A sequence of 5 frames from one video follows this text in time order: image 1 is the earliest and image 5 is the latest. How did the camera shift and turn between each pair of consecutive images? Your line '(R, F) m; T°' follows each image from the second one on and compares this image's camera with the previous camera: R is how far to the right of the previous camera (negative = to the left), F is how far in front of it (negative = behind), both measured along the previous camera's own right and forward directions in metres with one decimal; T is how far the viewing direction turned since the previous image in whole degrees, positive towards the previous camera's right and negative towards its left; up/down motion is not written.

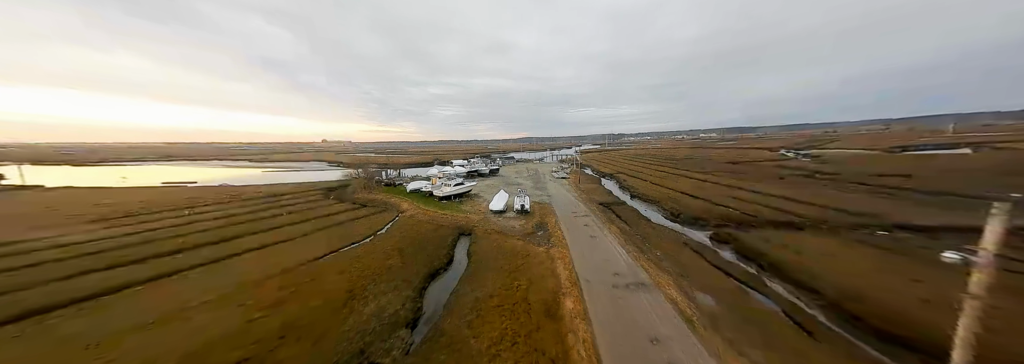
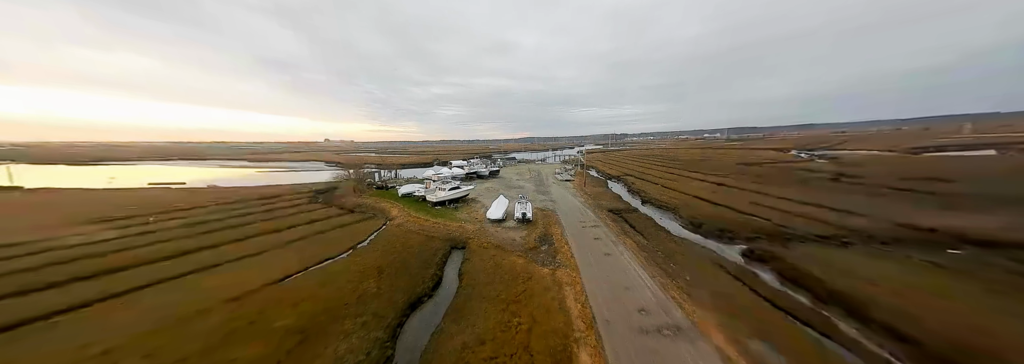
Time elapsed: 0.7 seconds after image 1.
(+0.1, +2.3) m; 0°
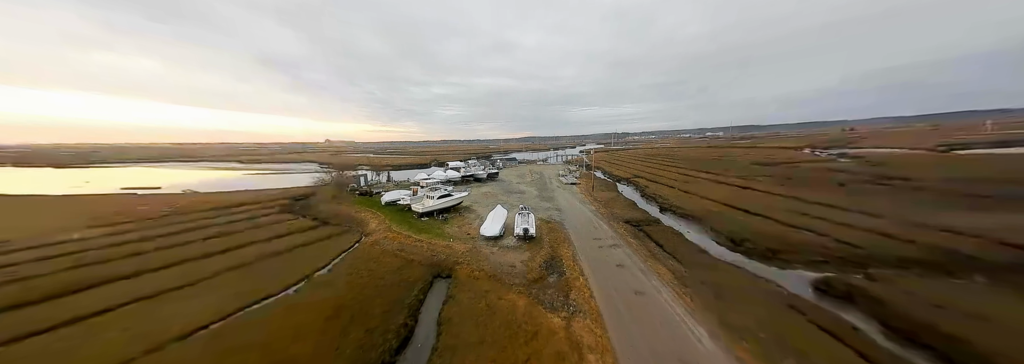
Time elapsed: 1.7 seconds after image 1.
(+0.1, +3.4) m; 0°
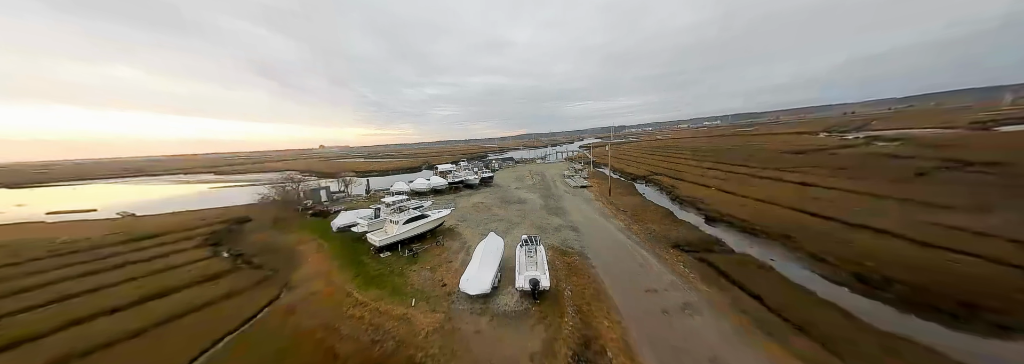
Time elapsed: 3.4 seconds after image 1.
(+0.1, +6.0) m; 0°
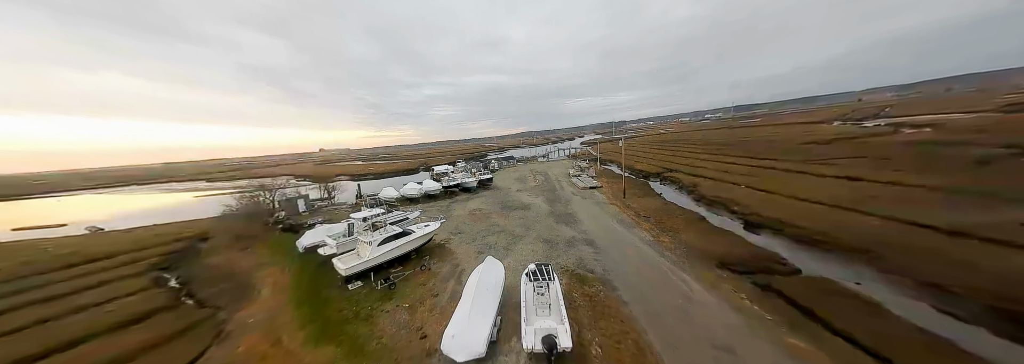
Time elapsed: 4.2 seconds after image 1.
(0.0, +3.0) m; 0°
